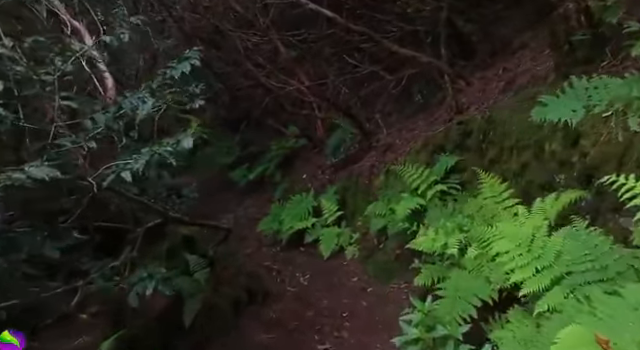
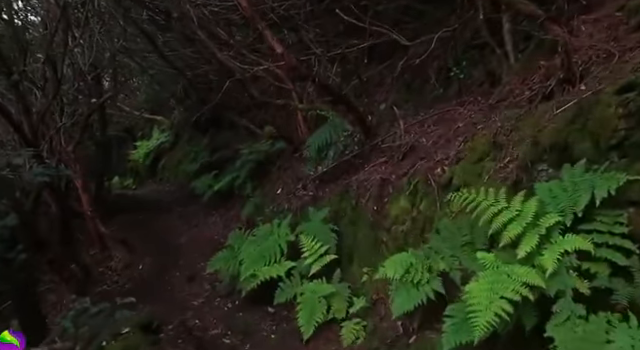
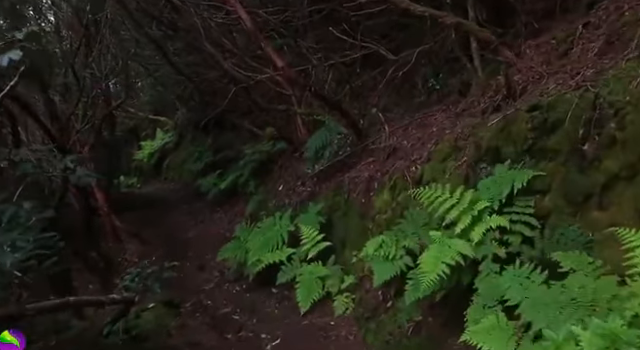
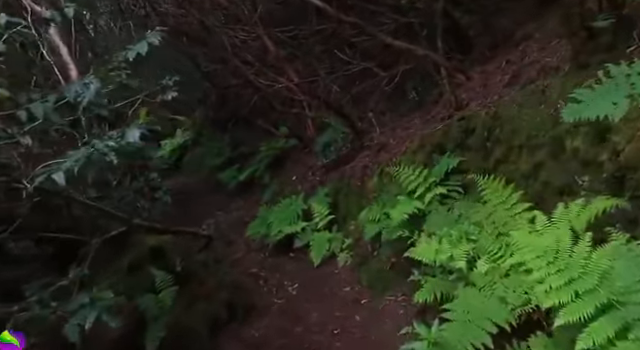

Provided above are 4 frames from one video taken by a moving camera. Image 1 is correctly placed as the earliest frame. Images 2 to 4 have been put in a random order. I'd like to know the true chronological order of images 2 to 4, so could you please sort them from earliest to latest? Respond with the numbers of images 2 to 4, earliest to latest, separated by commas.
4, 3, 2
